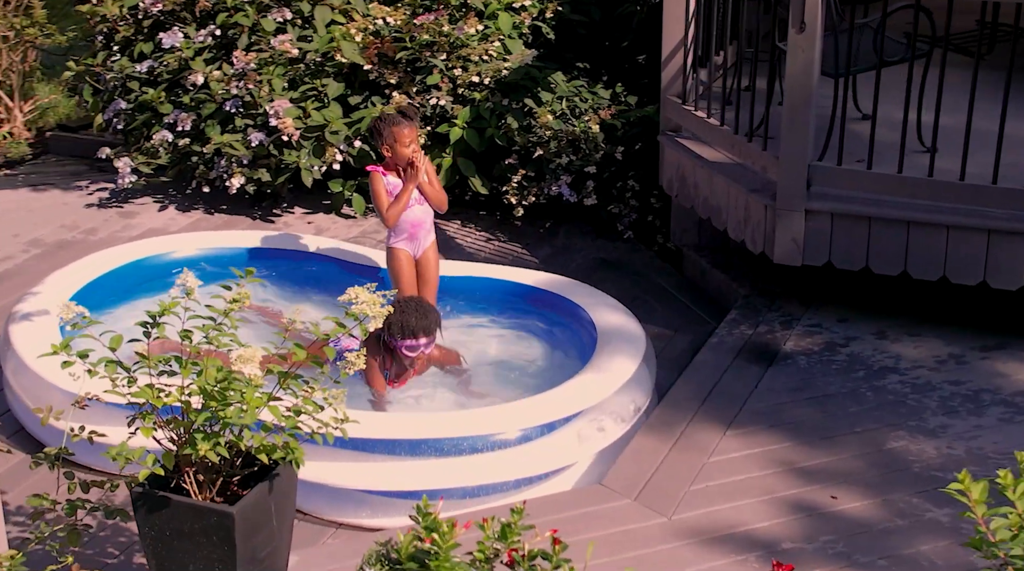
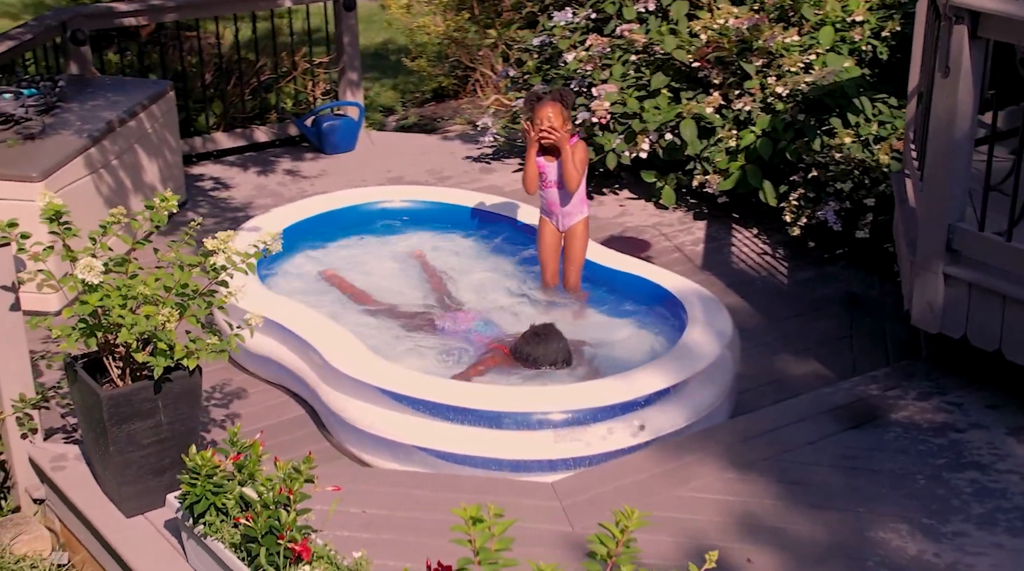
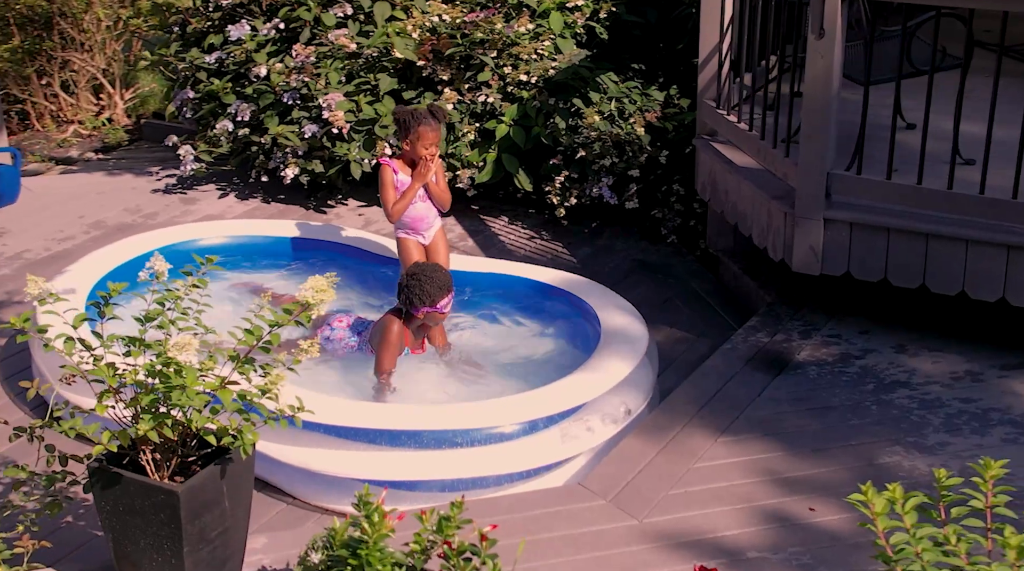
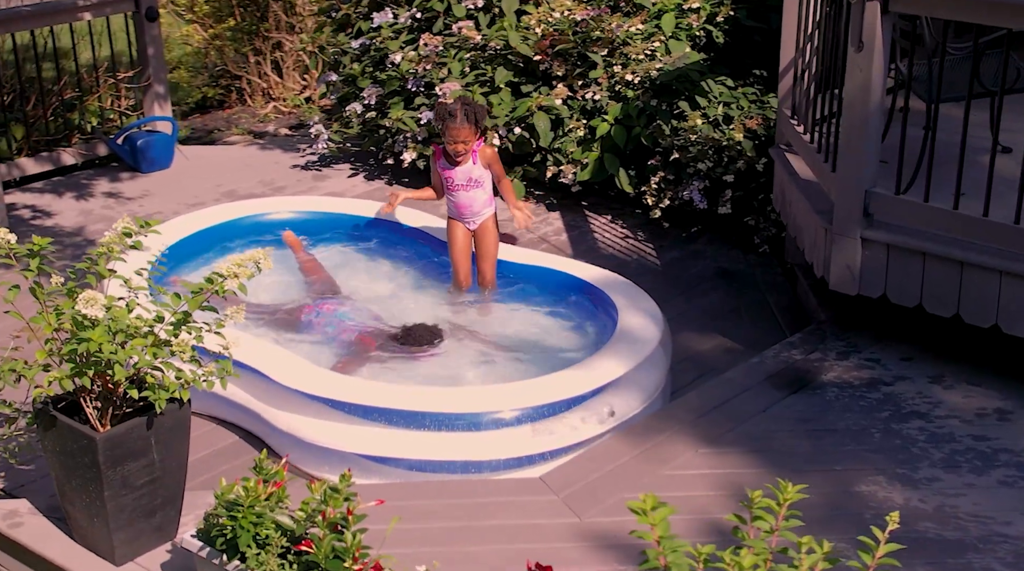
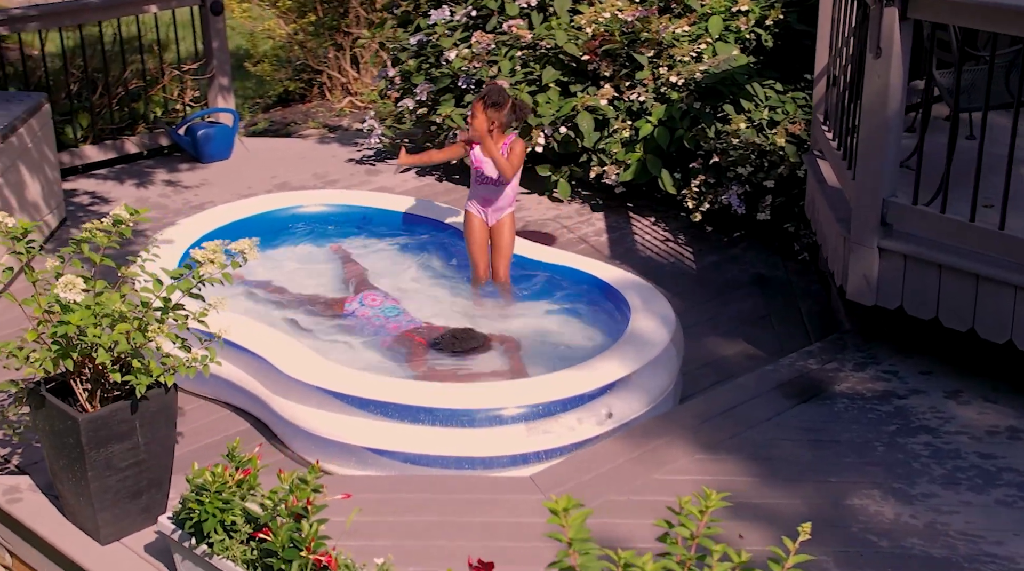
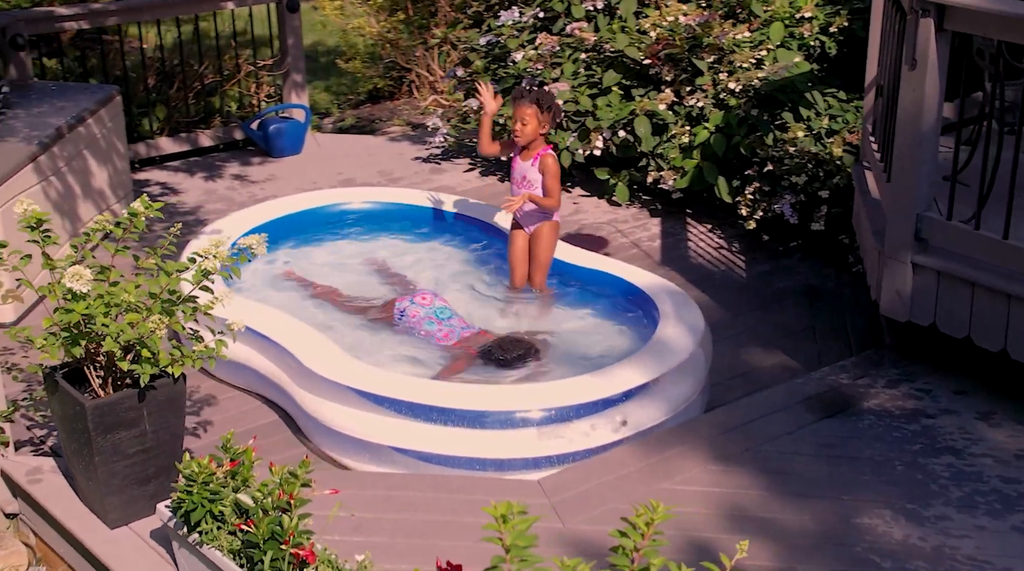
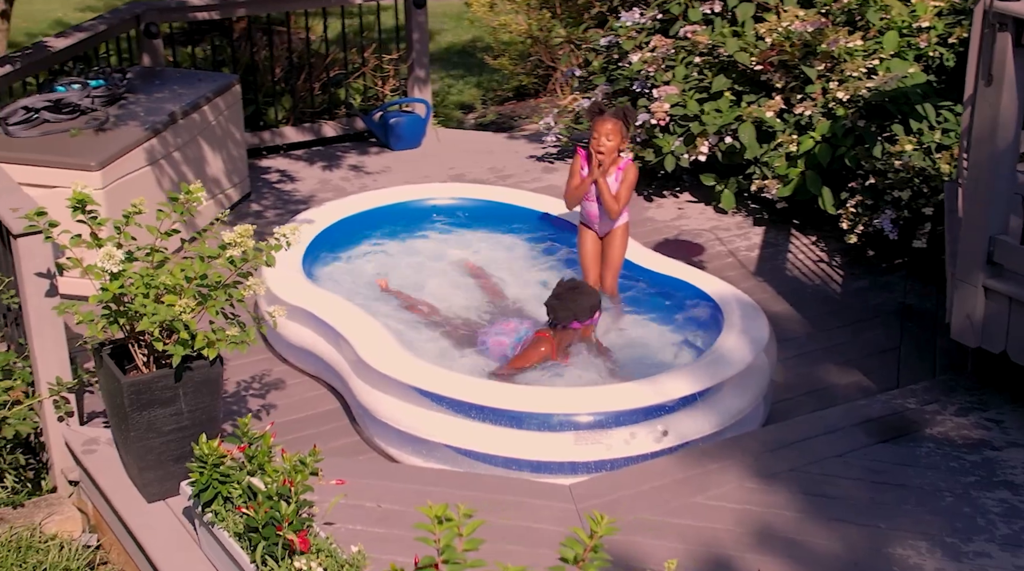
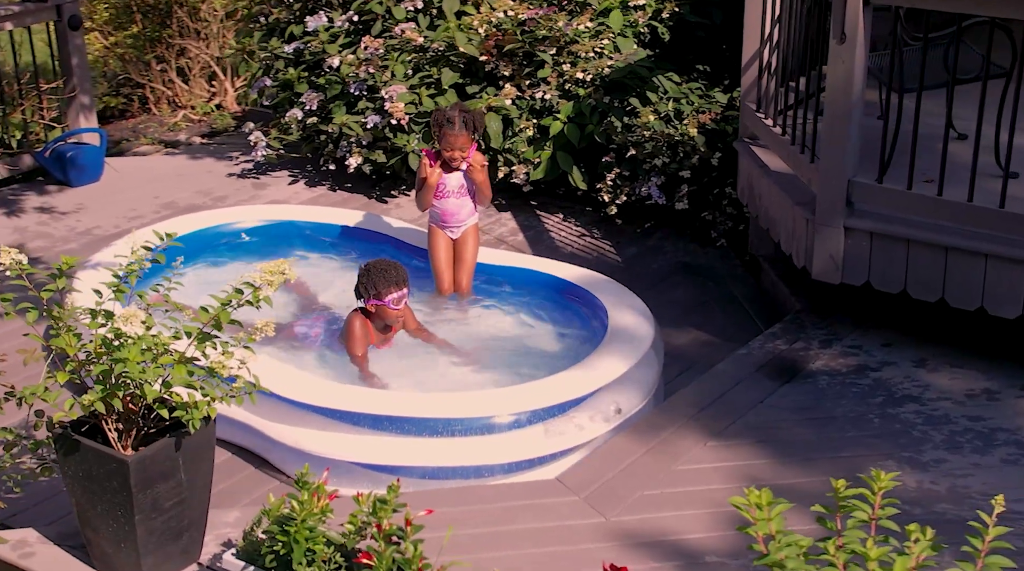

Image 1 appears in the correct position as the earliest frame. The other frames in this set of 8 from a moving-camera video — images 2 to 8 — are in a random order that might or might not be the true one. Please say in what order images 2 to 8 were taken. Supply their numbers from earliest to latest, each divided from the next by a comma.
3, 8, 4, 5, 6, 2, 7
